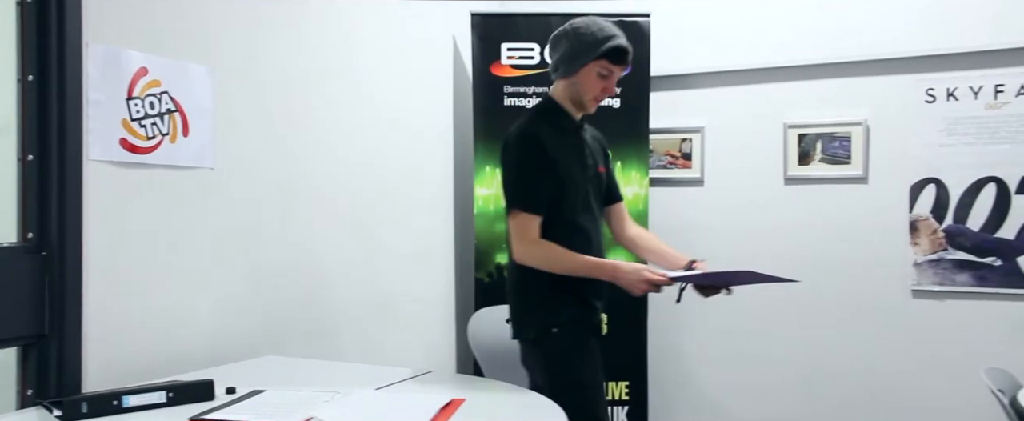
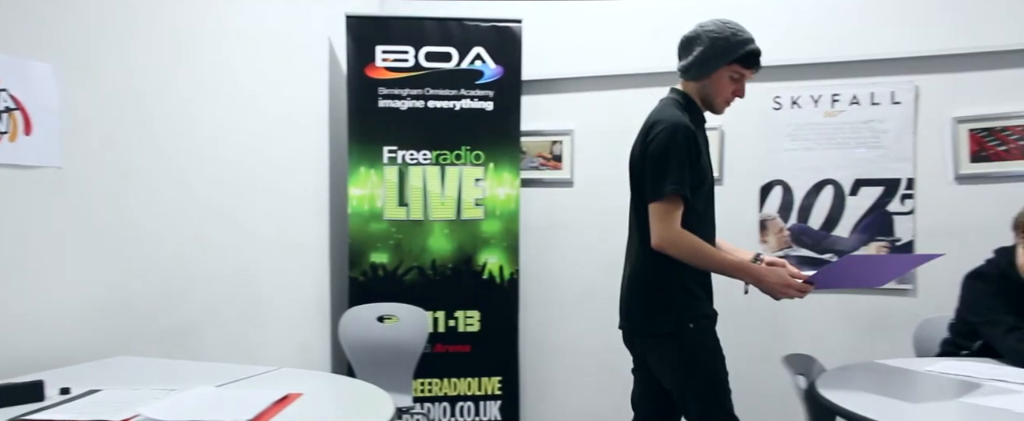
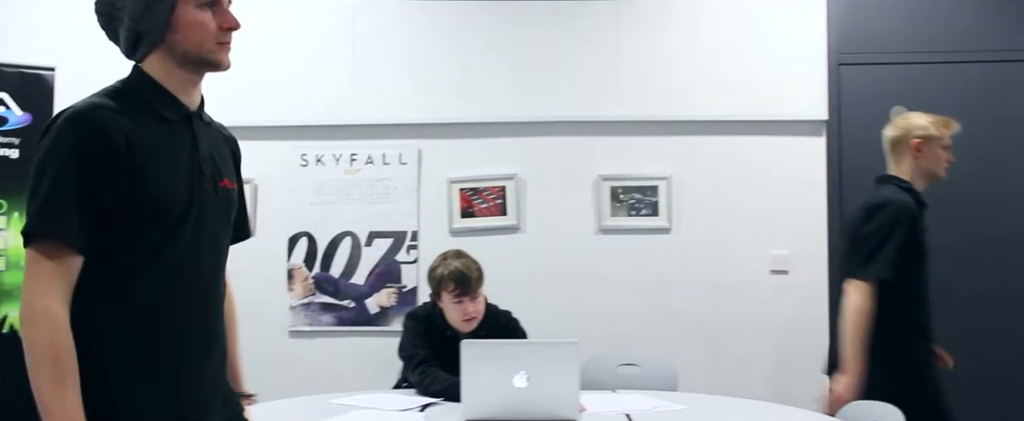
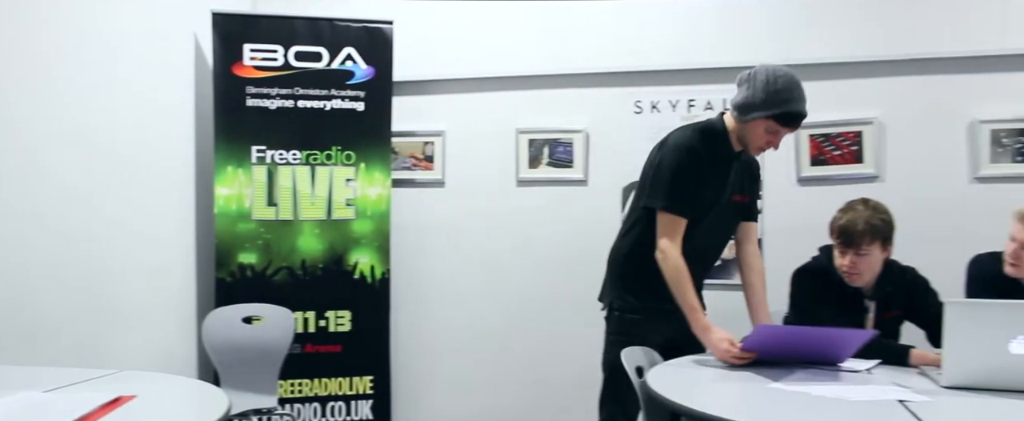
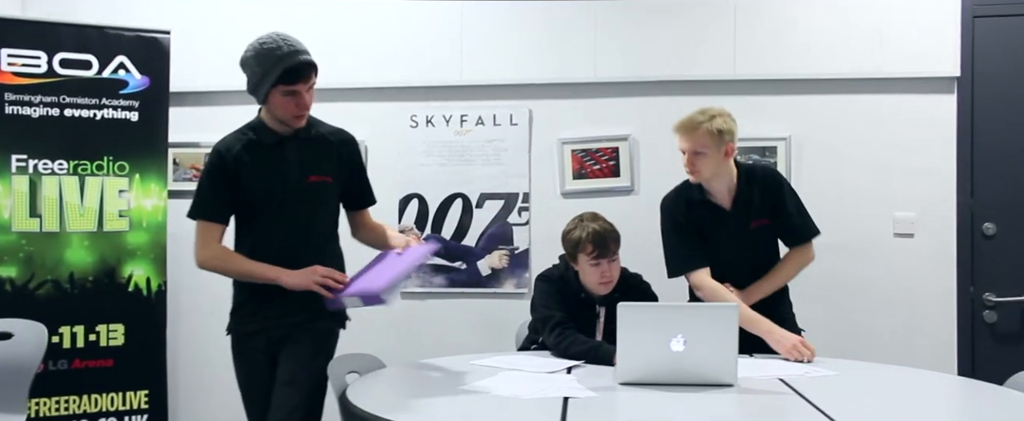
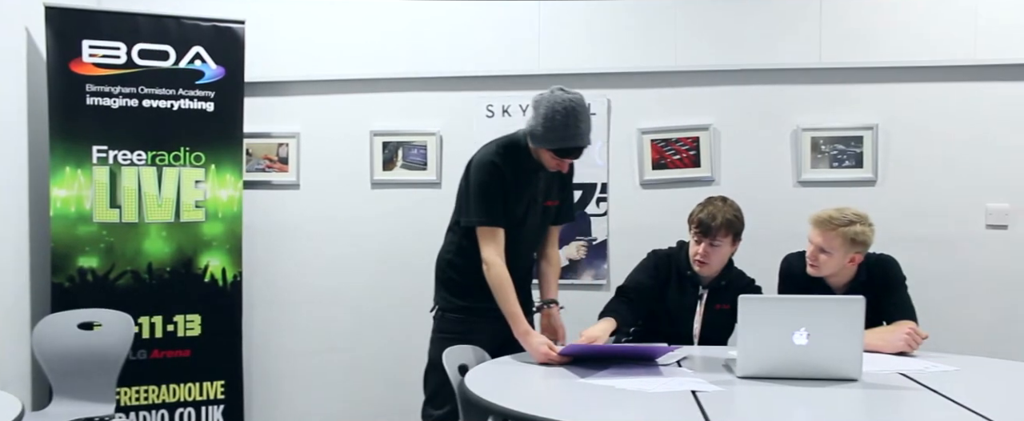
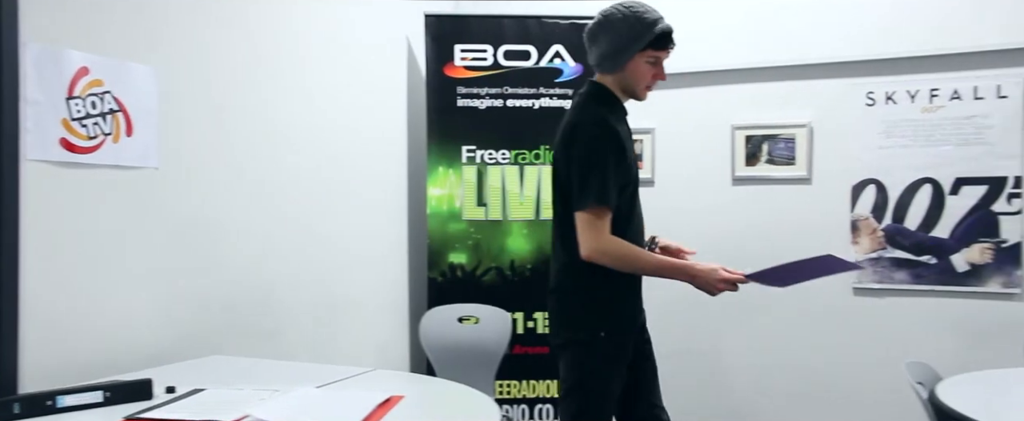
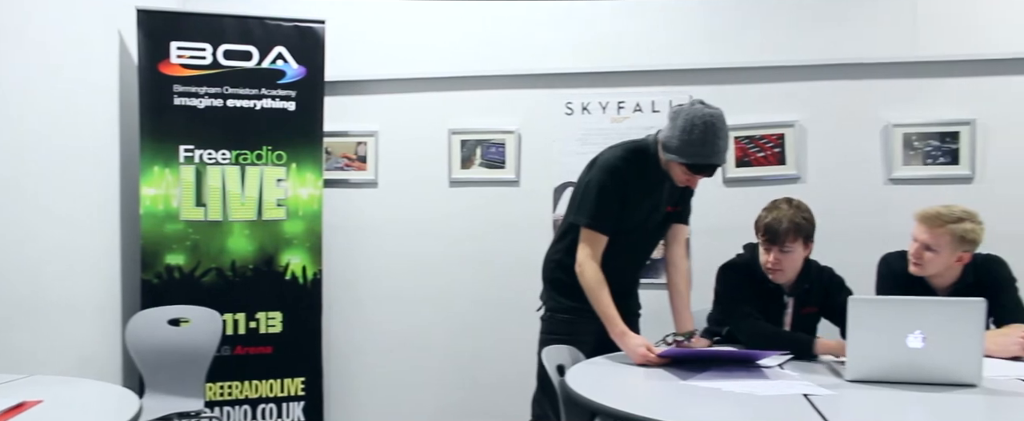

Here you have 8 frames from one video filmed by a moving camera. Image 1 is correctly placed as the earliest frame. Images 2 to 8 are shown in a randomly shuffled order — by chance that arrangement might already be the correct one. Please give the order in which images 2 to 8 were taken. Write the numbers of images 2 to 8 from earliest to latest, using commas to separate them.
7, 2, 4, 8, 6, 5, 3
